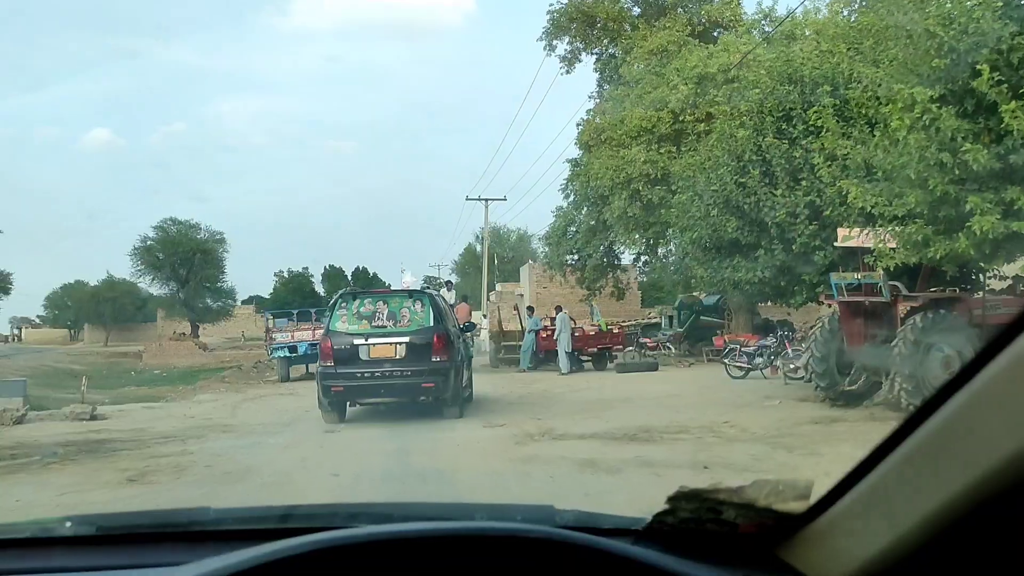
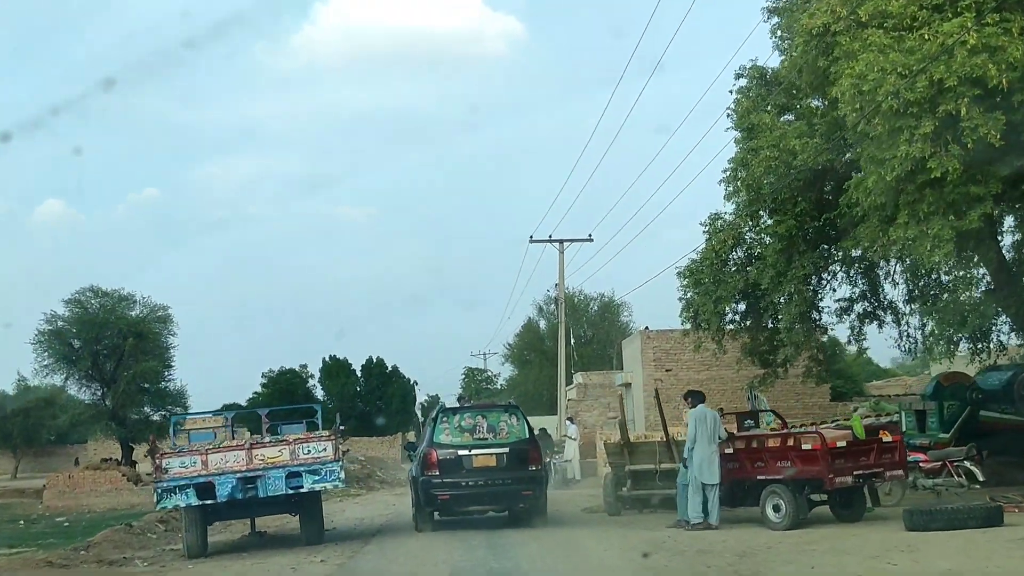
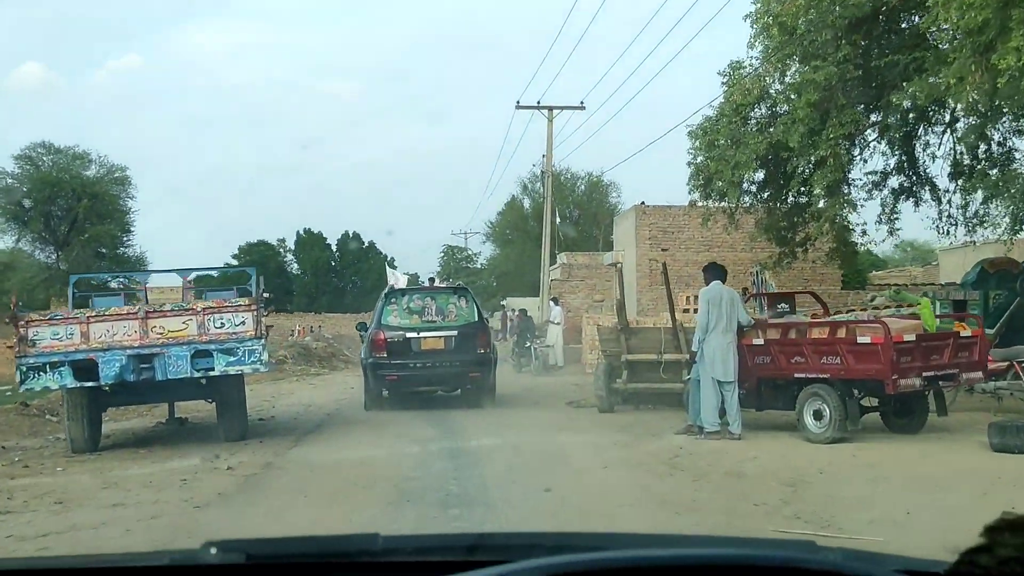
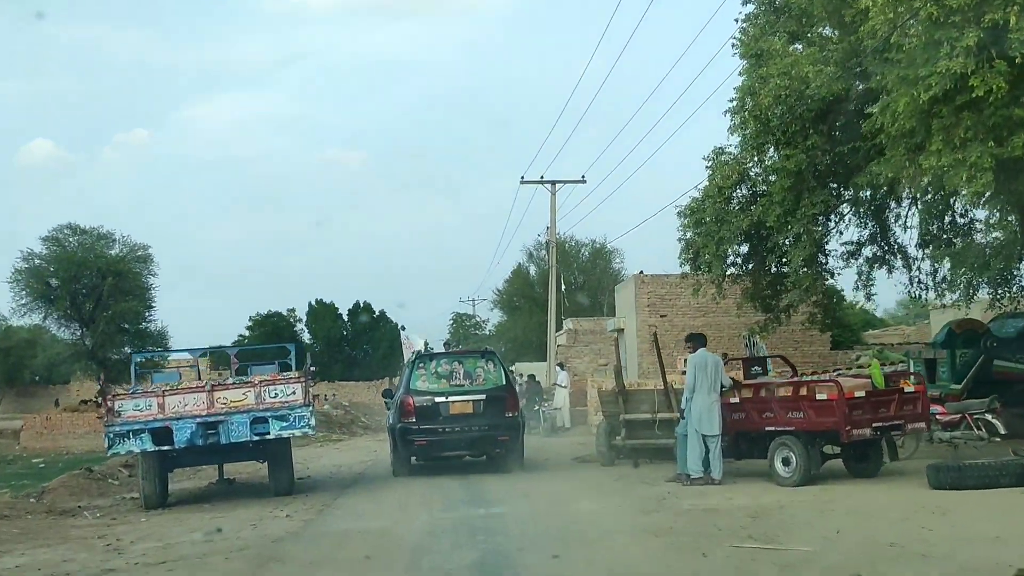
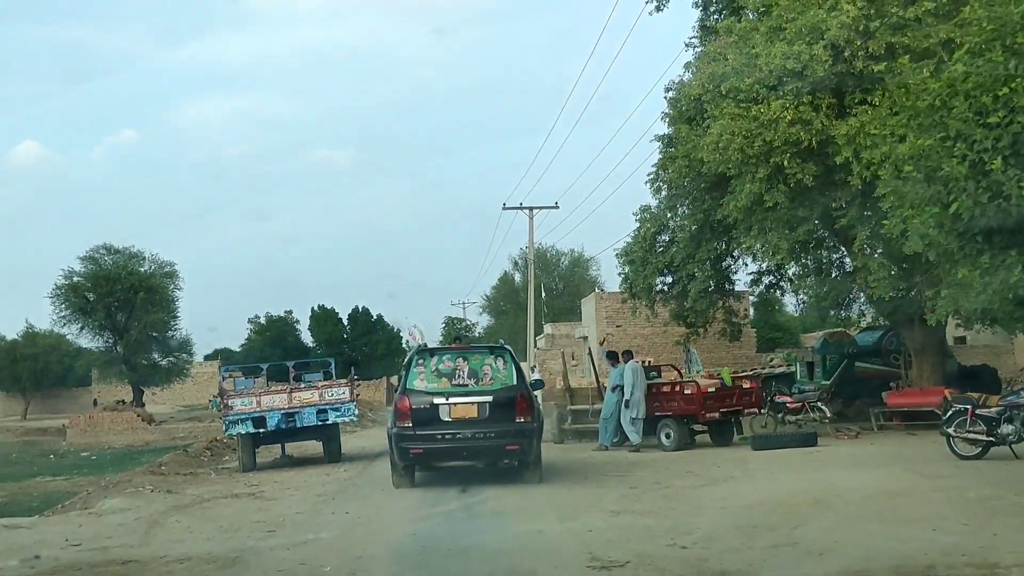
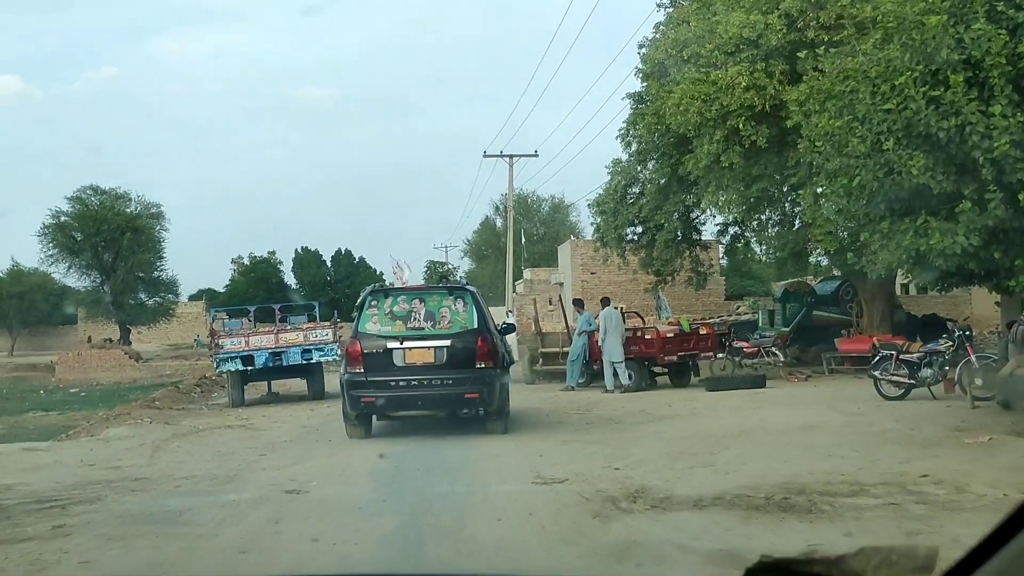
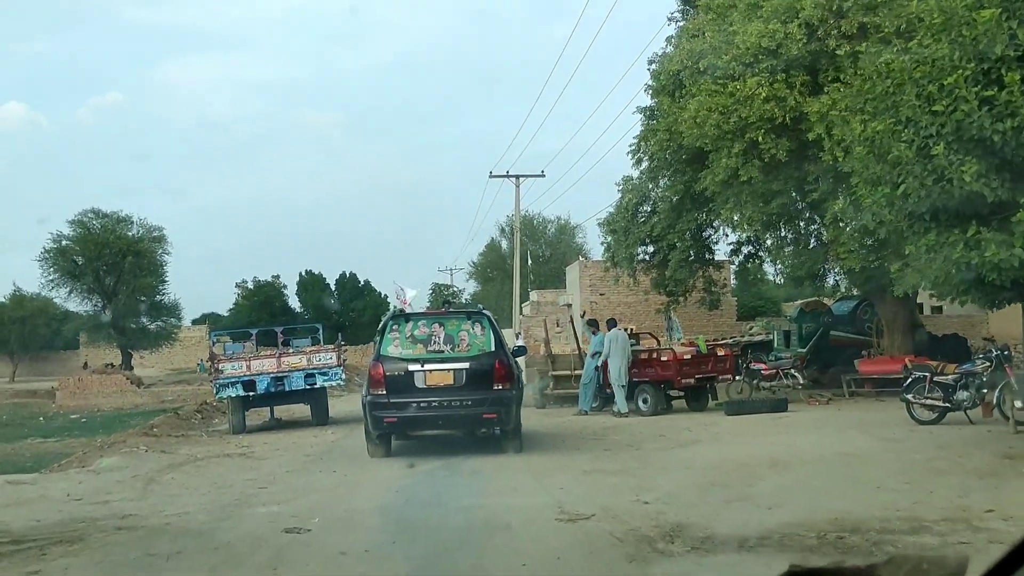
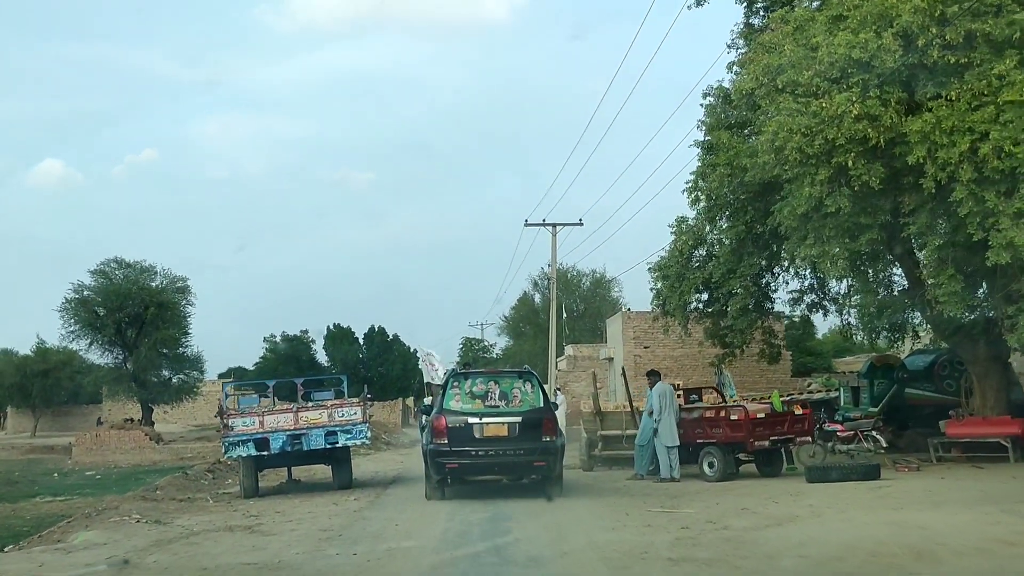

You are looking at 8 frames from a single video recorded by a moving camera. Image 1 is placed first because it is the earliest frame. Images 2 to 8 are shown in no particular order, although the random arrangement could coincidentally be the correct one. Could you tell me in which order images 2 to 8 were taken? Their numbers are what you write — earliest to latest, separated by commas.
6, 7, 5, 8, 2, 4, 3
